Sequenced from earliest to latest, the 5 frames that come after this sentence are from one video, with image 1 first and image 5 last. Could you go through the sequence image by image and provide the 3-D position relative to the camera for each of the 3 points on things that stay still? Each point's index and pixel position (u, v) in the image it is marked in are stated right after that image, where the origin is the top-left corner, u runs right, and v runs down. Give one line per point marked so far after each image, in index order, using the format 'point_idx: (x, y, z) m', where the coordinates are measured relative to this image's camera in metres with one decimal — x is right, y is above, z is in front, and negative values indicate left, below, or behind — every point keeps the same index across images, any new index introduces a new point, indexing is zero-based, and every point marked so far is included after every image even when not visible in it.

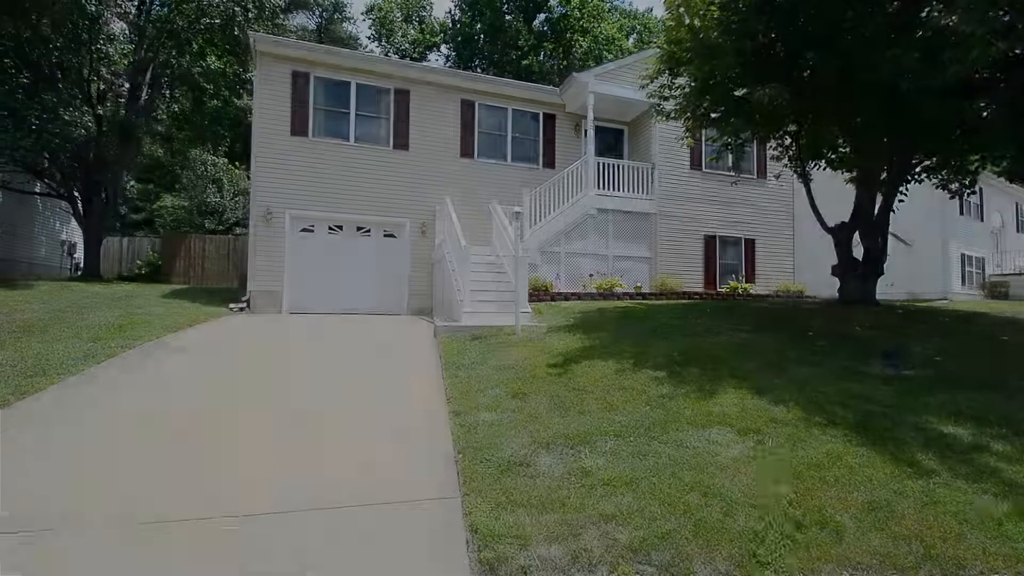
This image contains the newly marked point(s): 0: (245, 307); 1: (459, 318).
0: (-7.2, -0.5, +12.6) m
1: (-1.1, -0.6, +10.2) m
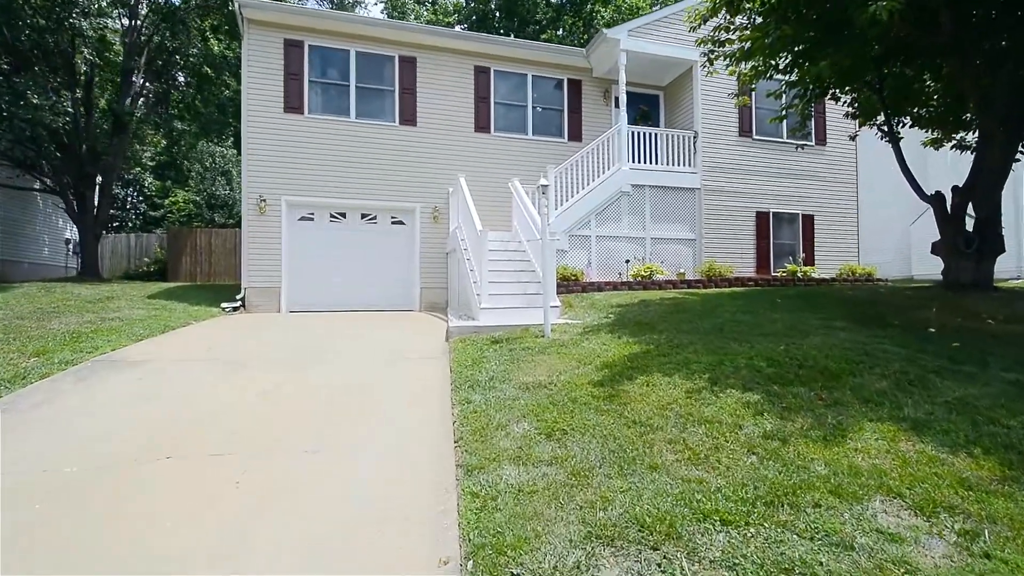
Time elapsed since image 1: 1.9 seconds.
0: (-6.5, -0.4, +11.3) m
1: (-0.6, -0.5, +8.6) m
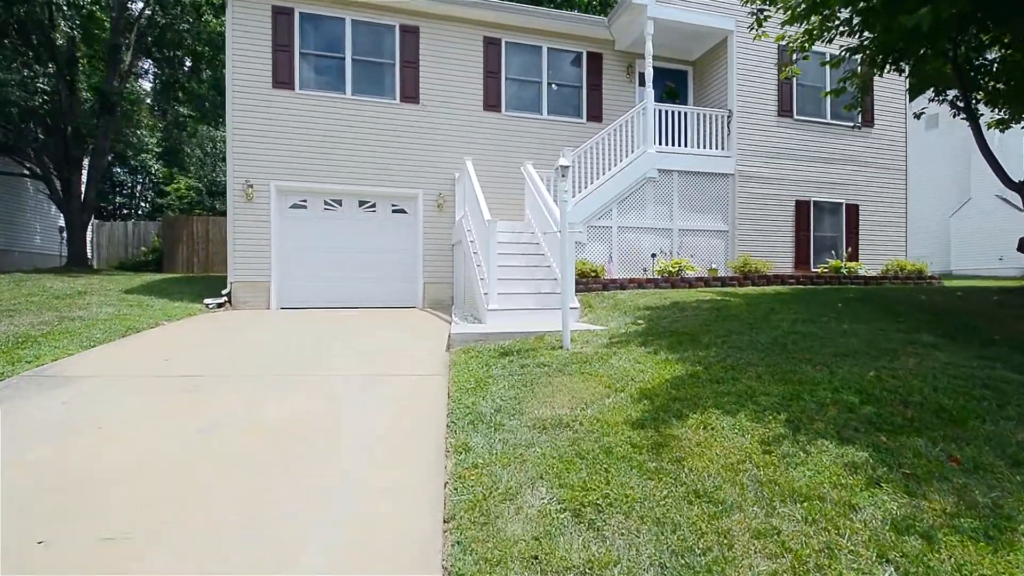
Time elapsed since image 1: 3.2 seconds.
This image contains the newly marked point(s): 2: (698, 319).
0: (-6.3, -0.3, +10.3) m
1: (-0.4, -0.5, +7.5) m
2: (+2.5, -0.4, +6.2) m
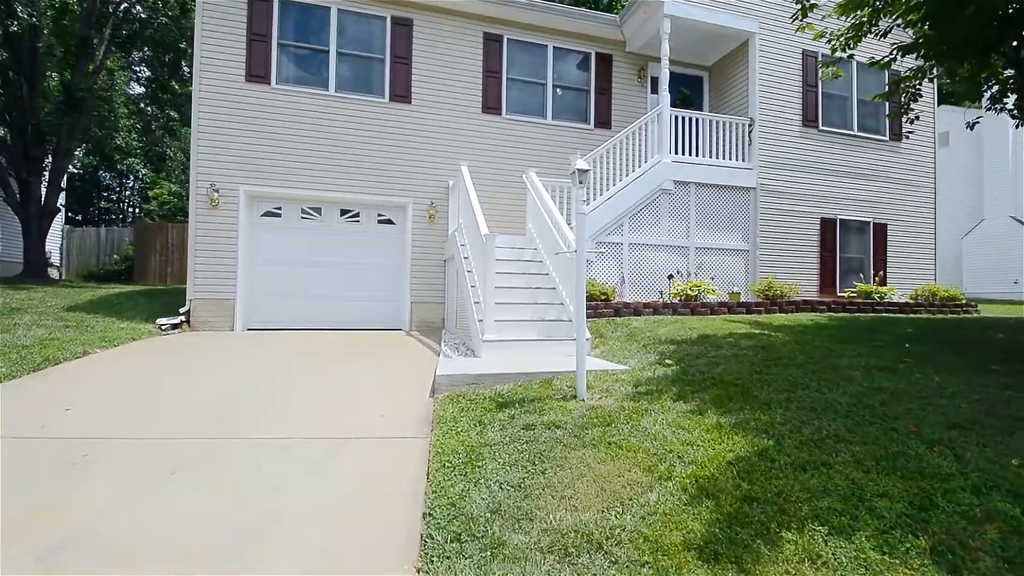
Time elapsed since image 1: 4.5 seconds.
0: (-6.3, -0.6, +9.1) m
1: (-0.4, -0.9, +6.3) m
2: (+2.5, -0.8, +5.0) m
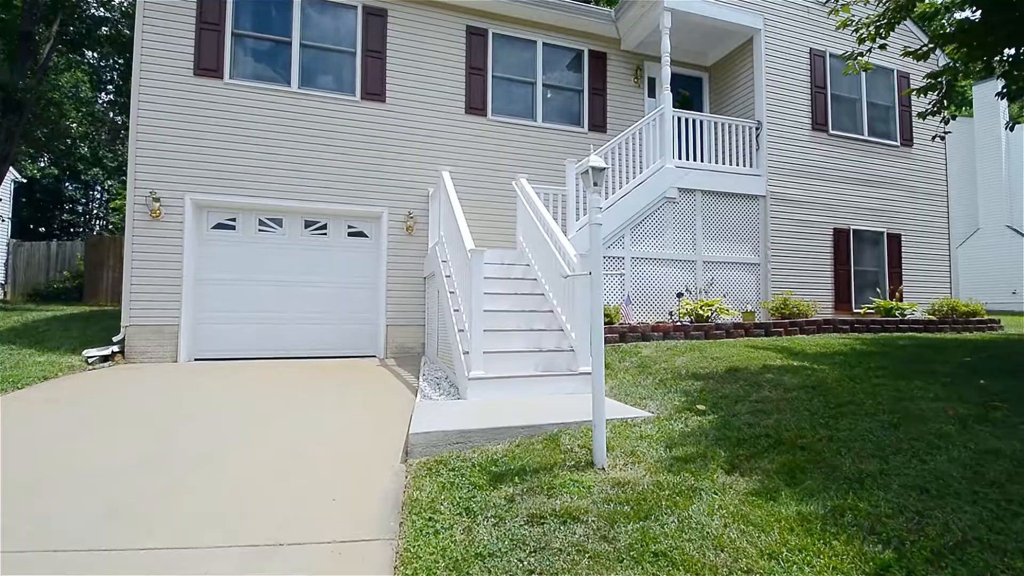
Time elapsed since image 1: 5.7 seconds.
0: (-6.5, -1.0, +7.7) m
1: (-0.5, -1.2, +5.1) m
2: (+2.4, -1.0, +4.0) m
